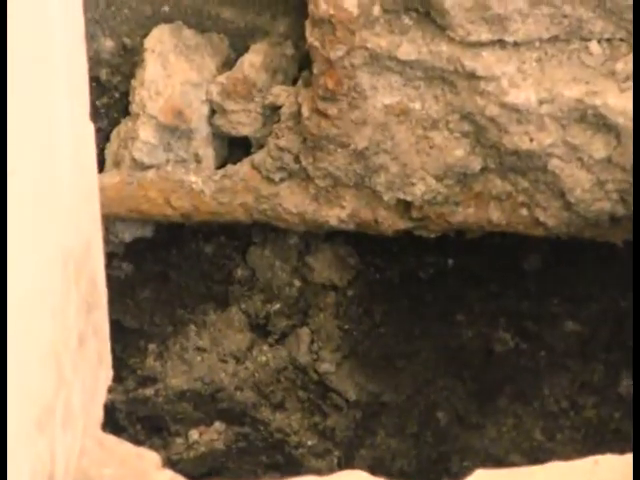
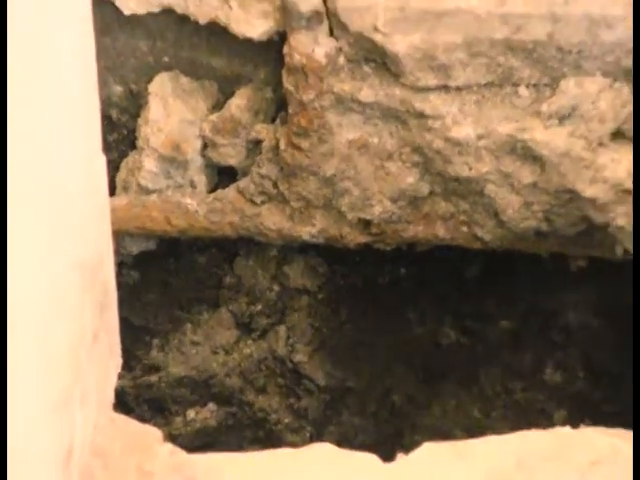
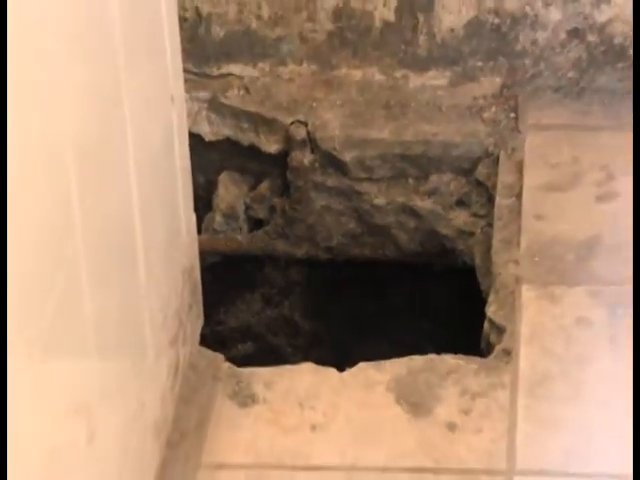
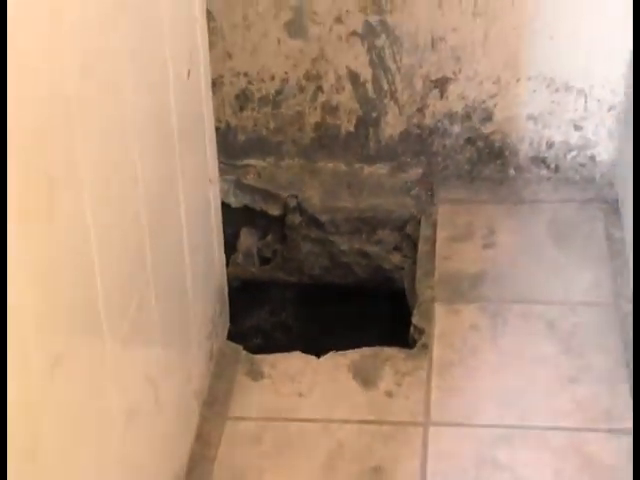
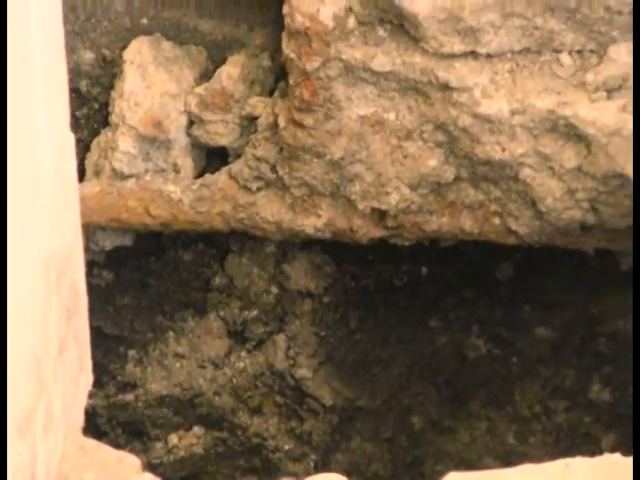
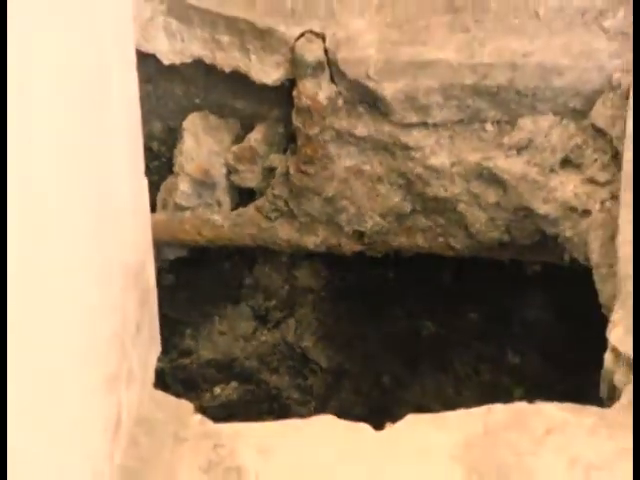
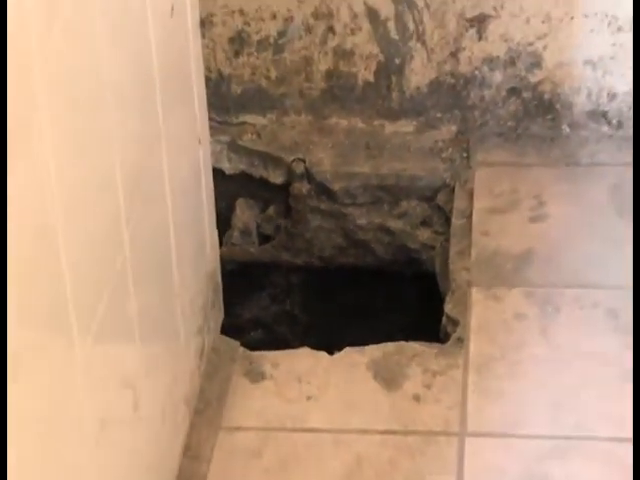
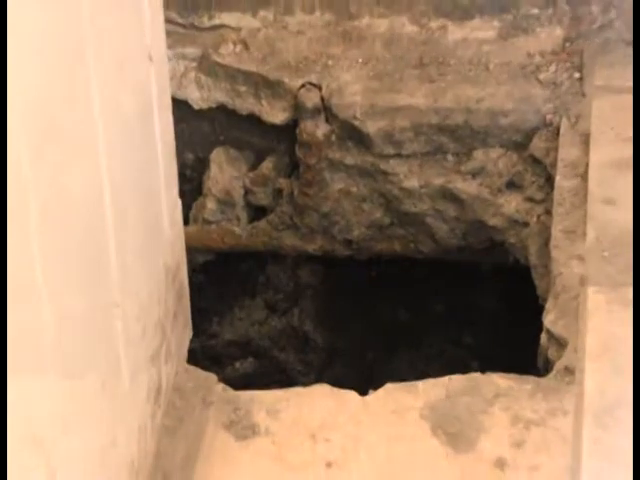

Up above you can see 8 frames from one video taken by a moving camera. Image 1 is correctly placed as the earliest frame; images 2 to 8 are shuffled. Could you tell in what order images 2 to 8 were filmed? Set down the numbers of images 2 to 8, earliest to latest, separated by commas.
5, 2, 6, 8, 3, 7, 4
